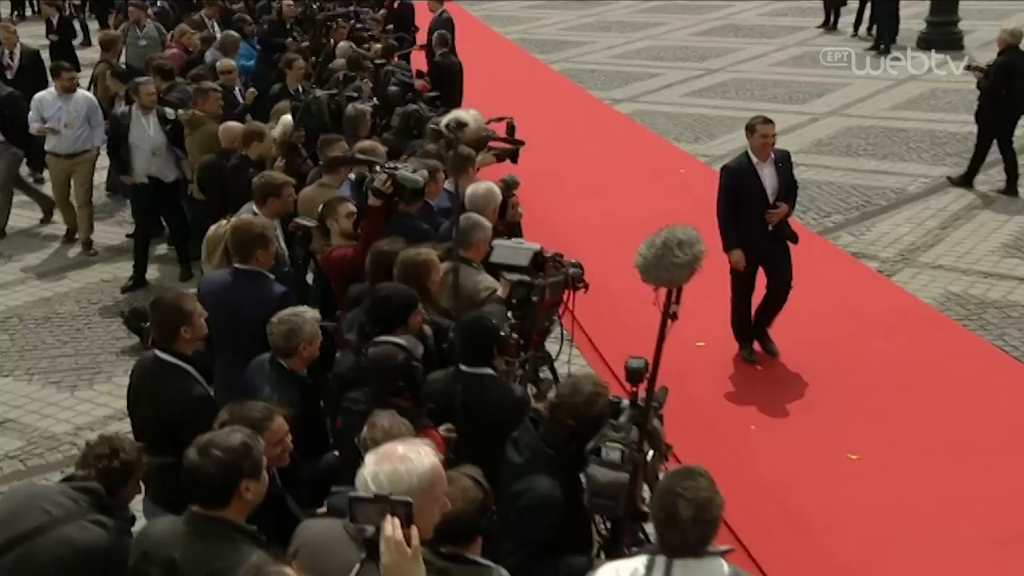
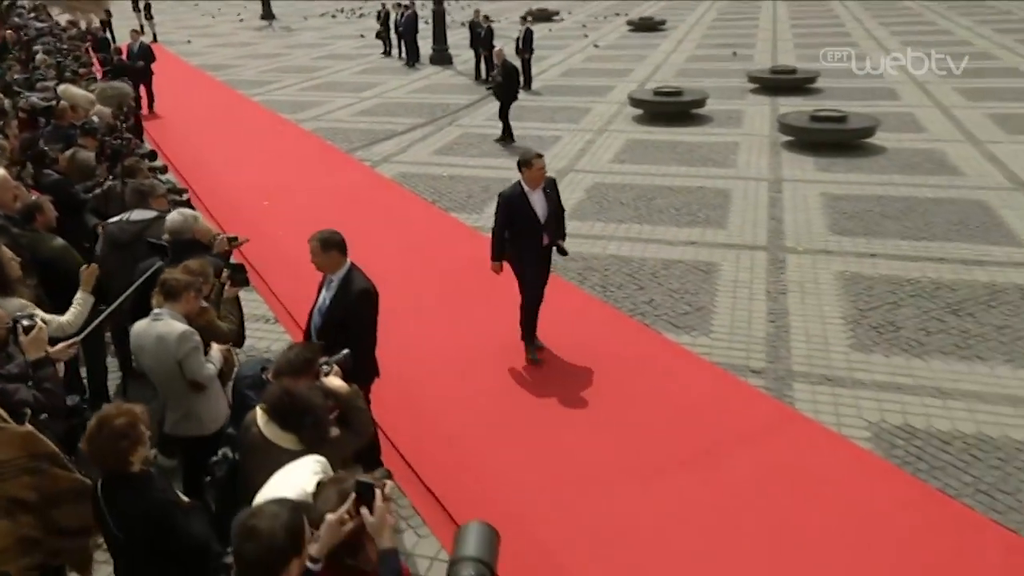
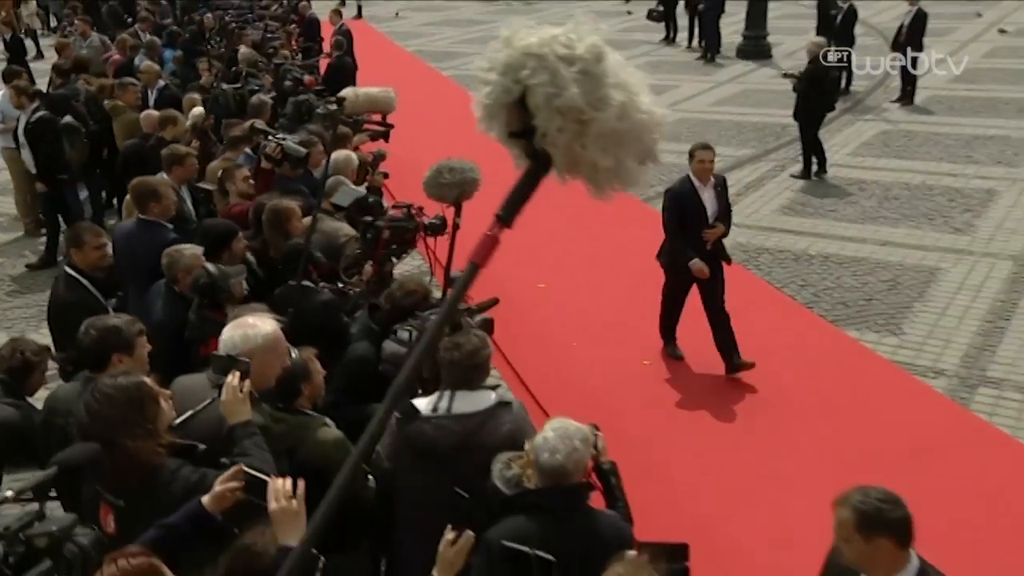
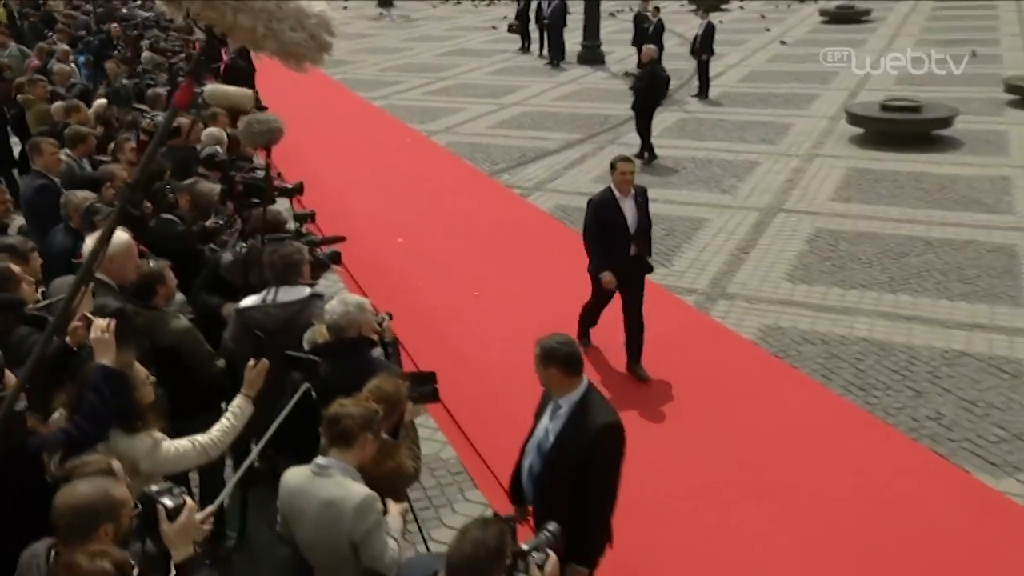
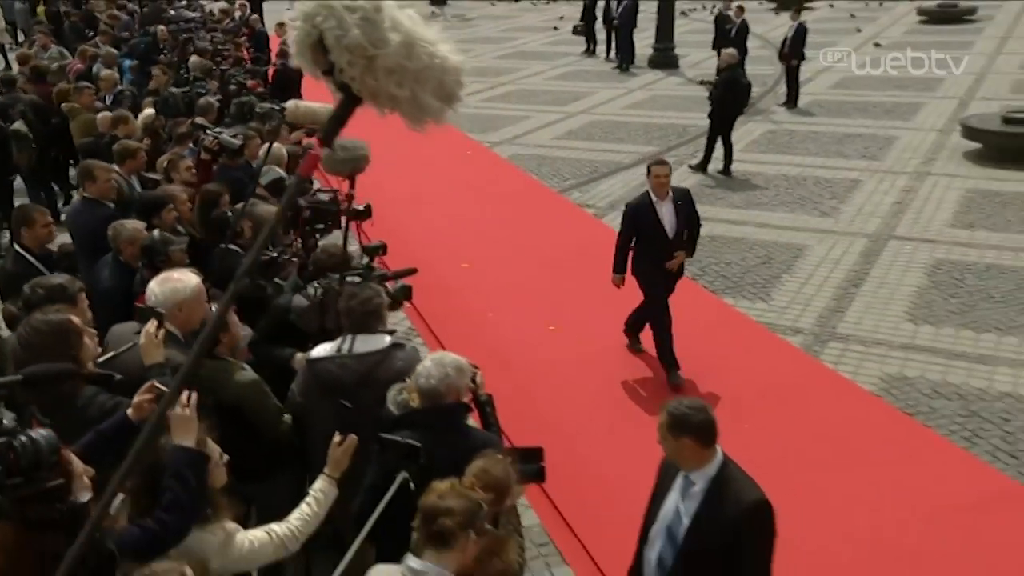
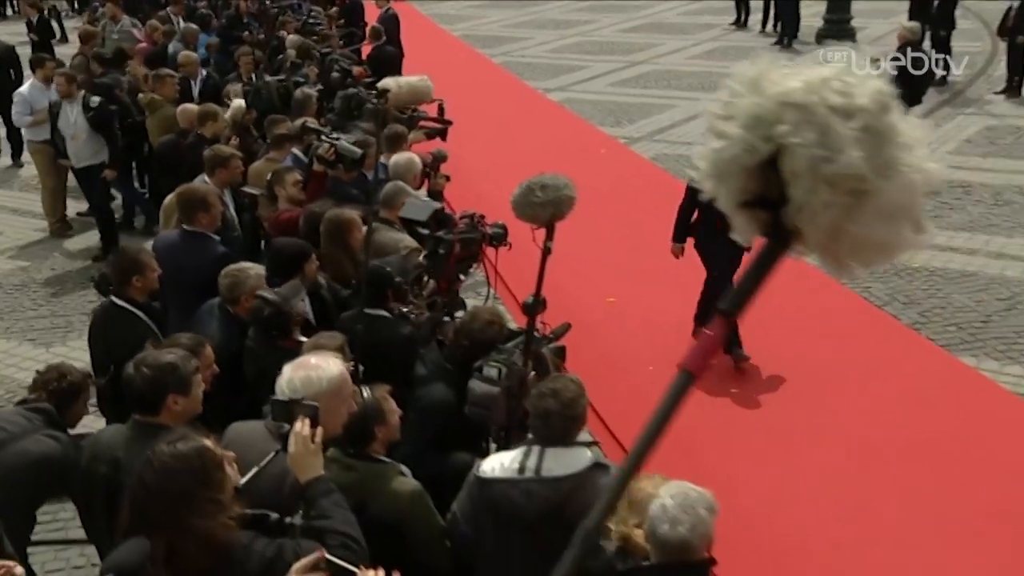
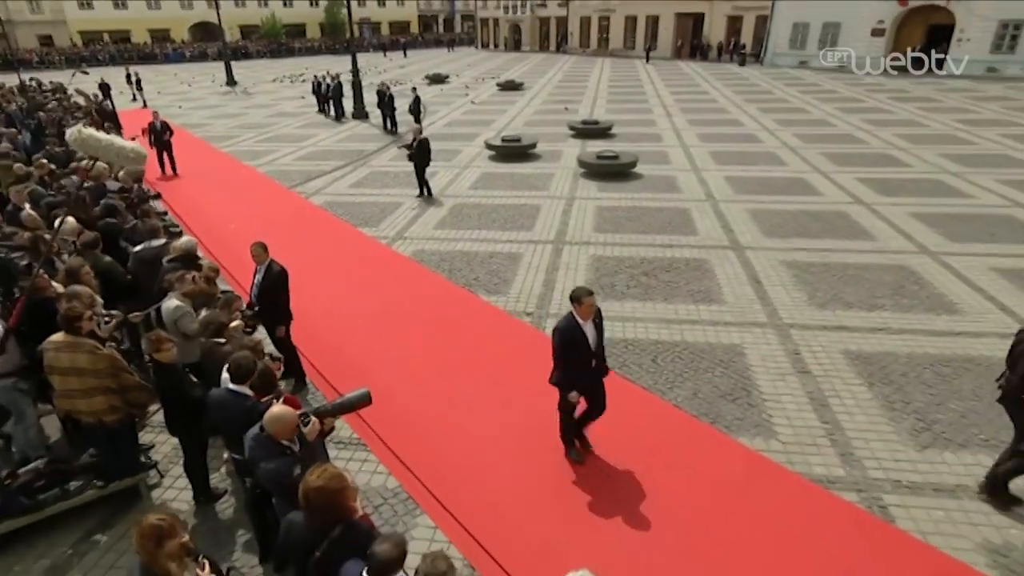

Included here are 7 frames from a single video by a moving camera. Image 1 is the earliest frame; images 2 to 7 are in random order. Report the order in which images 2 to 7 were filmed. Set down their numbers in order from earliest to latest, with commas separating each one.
6, 3, 5, 4, 2, 7
